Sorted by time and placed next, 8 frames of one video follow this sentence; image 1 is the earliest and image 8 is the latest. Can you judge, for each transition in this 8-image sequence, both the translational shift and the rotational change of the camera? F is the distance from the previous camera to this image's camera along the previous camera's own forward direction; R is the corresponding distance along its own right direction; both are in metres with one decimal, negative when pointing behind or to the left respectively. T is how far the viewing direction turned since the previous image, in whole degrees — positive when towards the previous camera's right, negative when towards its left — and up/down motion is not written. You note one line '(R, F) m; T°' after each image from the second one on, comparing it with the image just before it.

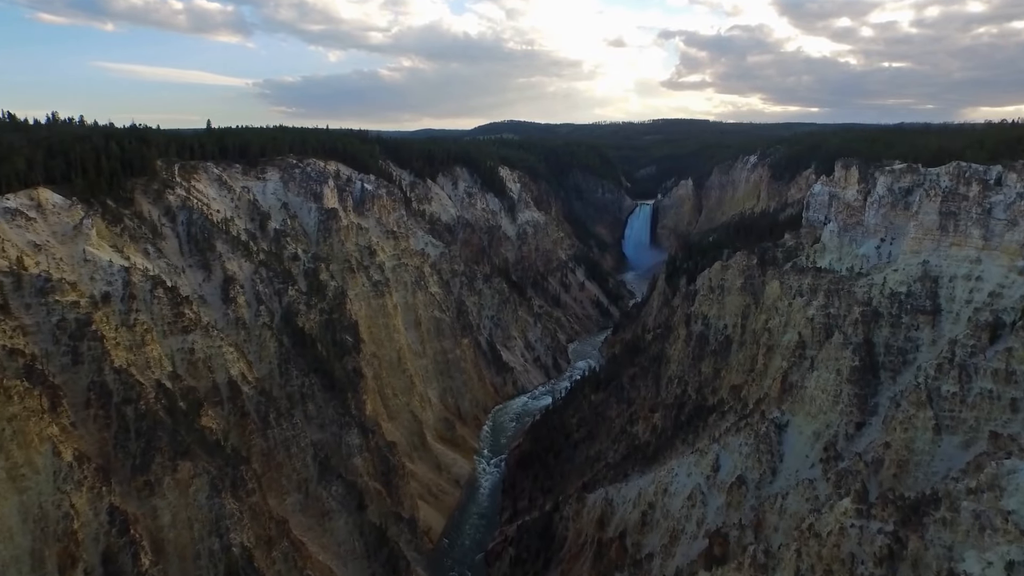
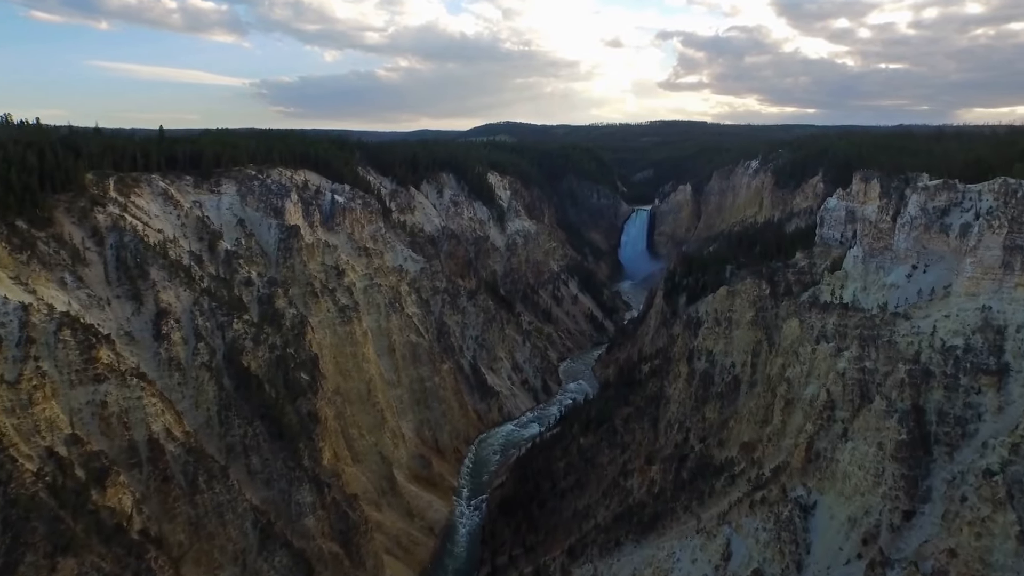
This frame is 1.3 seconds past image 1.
(+0.7, +4.2) m; 0°
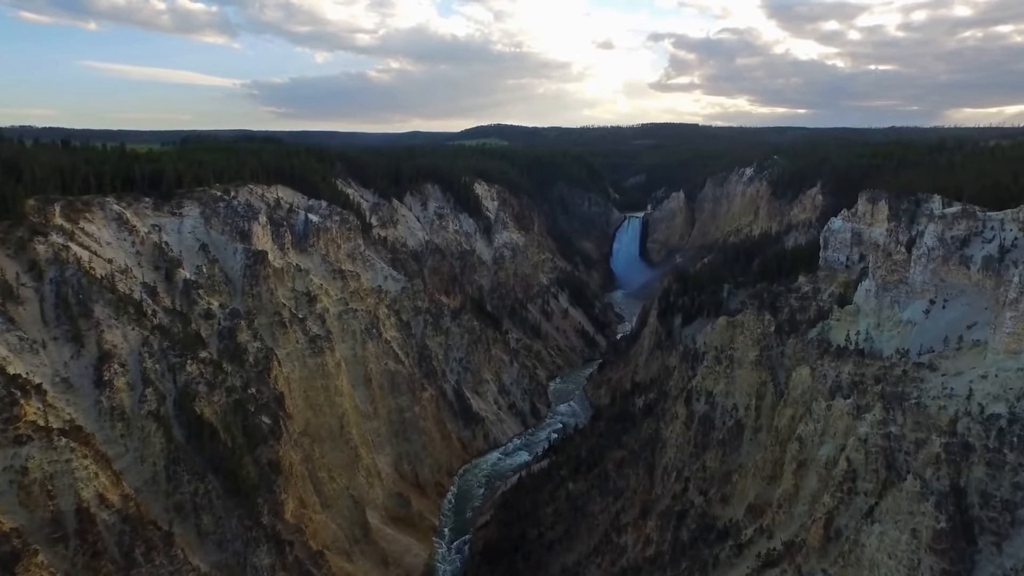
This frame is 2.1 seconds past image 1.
(+0.4, +2.5) m; +1°
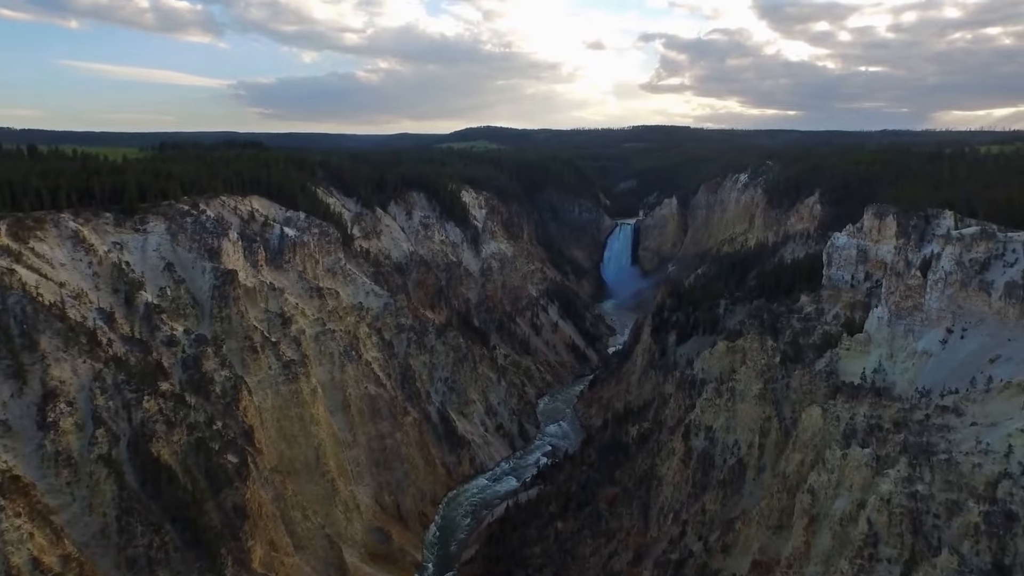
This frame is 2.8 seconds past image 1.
(+0.2, +2.0) m; +1°
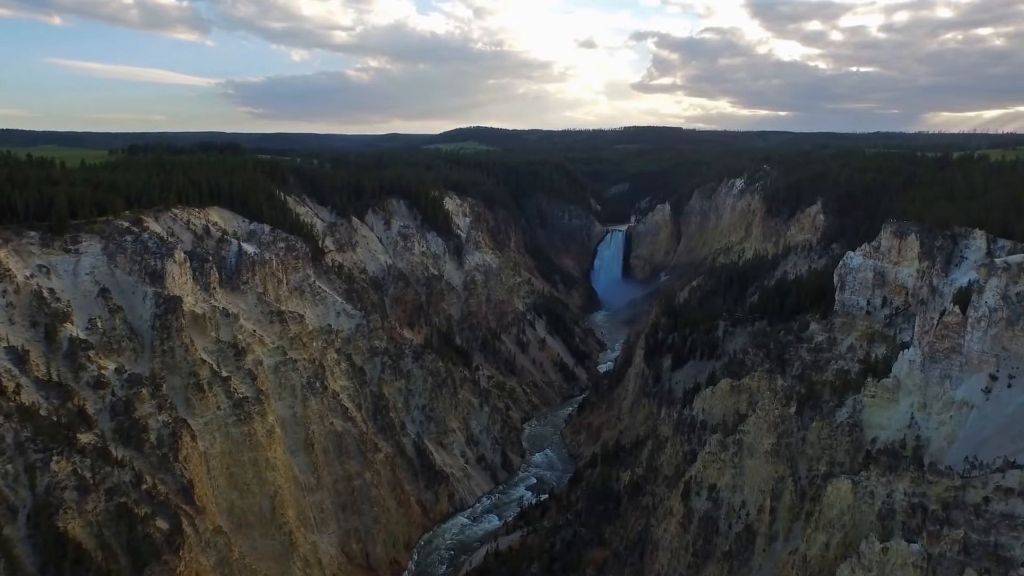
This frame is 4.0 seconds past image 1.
(+0.5, +3.5) m; +1°
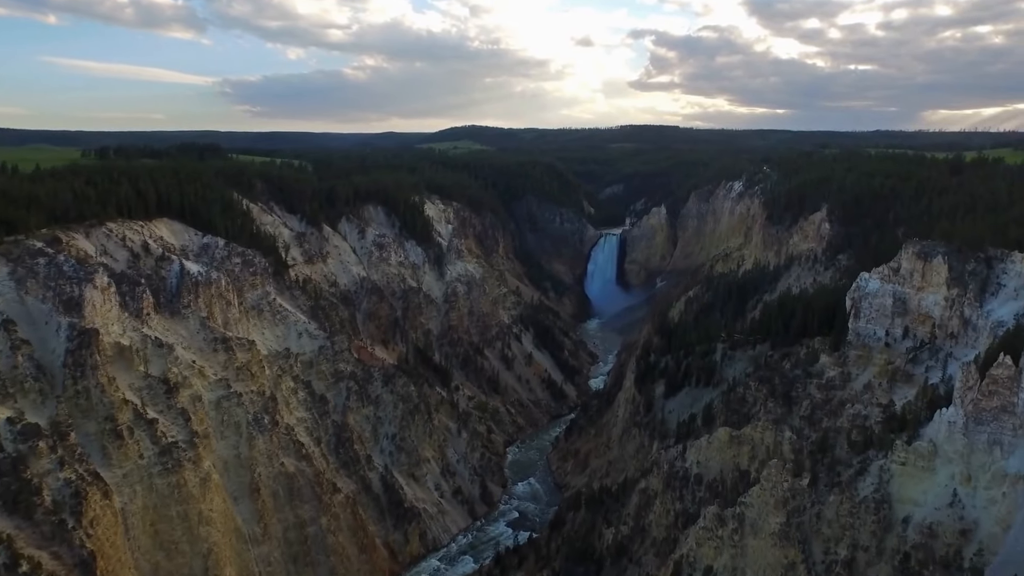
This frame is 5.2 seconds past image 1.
(+1.1, +3.8) m; 0°
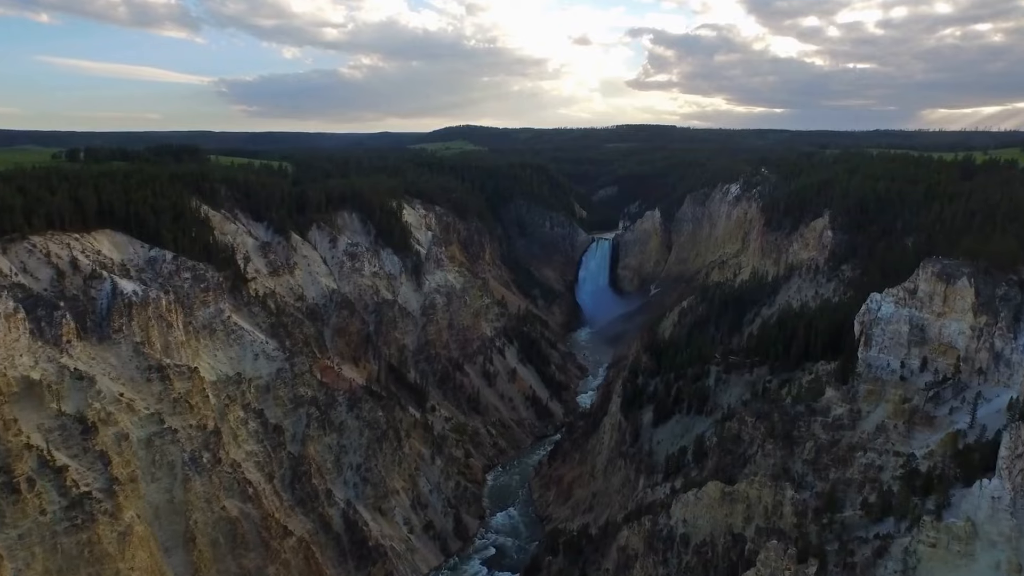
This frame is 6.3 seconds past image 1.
(+1.1, +3.3) m; 0°
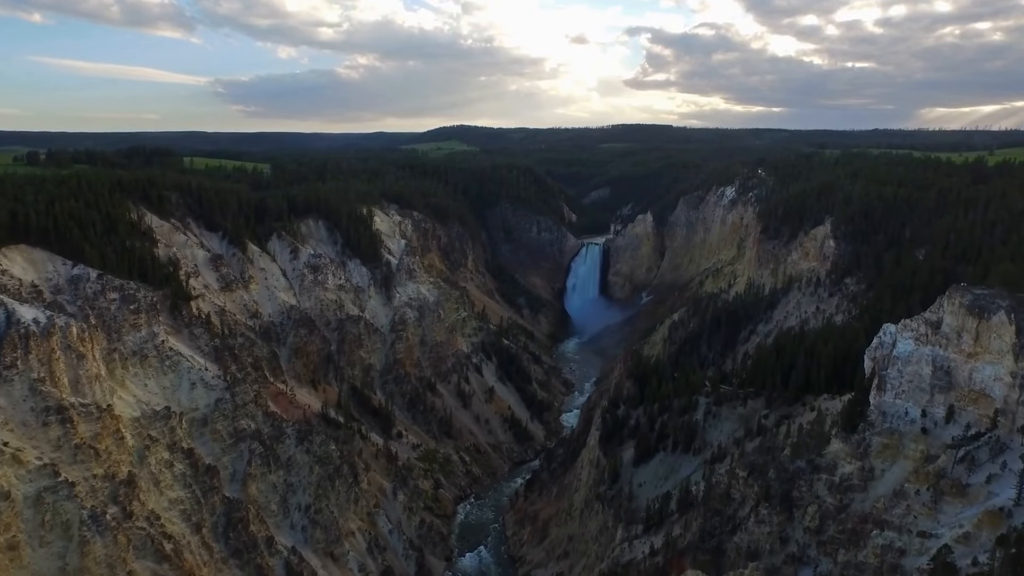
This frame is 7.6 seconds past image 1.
(+1.4, +3.8) m; 0°
